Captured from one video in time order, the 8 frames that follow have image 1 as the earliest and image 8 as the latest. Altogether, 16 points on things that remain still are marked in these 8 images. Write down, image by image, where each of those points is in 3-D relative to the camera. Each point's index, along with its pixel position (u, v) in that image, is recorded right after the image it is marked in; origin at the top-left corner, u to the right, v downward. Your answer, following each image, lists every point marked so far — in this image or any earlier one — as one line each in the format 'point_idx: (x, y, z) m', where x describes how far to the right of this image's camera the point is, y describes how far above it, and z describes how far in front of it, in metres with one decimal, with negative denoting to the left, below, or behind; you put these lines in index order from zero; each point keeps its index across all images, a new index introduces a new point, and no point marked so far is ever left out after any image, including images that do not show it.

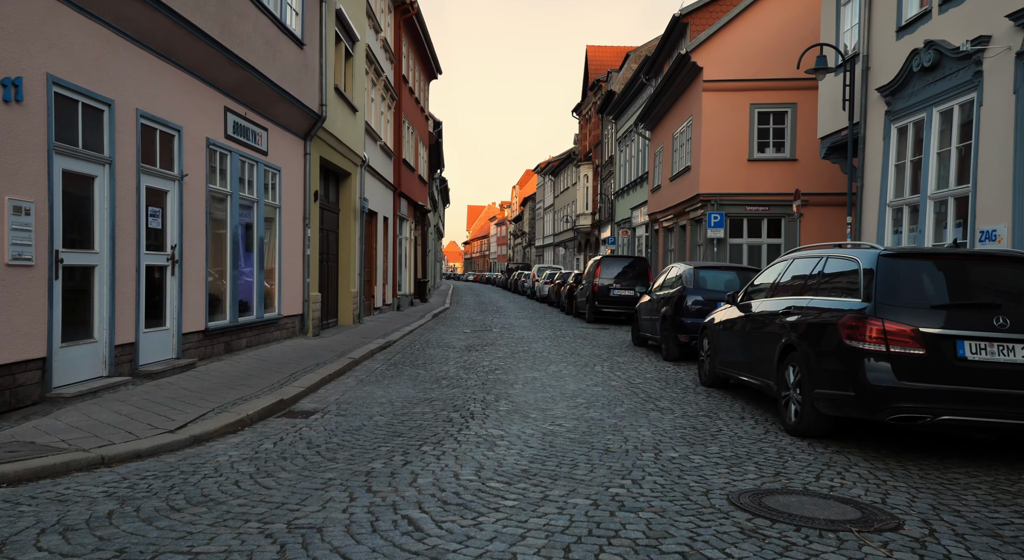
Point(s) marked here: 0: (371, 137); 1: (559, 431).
0: (-4.0, +4.1, +19.7) m
1: (+0.4, -1.3, +6.0) m
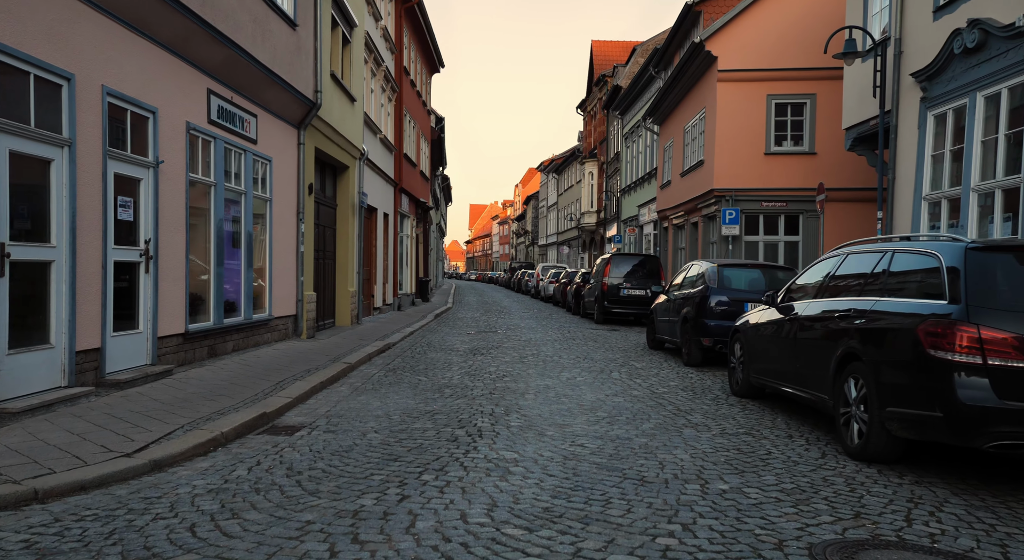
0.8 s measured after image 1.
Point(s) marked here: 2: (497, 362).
0: (-3.9, +4.1, +18.9) m
1: (+0.5, -1.3, +5.2) m
2: (-0.2, -1.3, +10.6) m
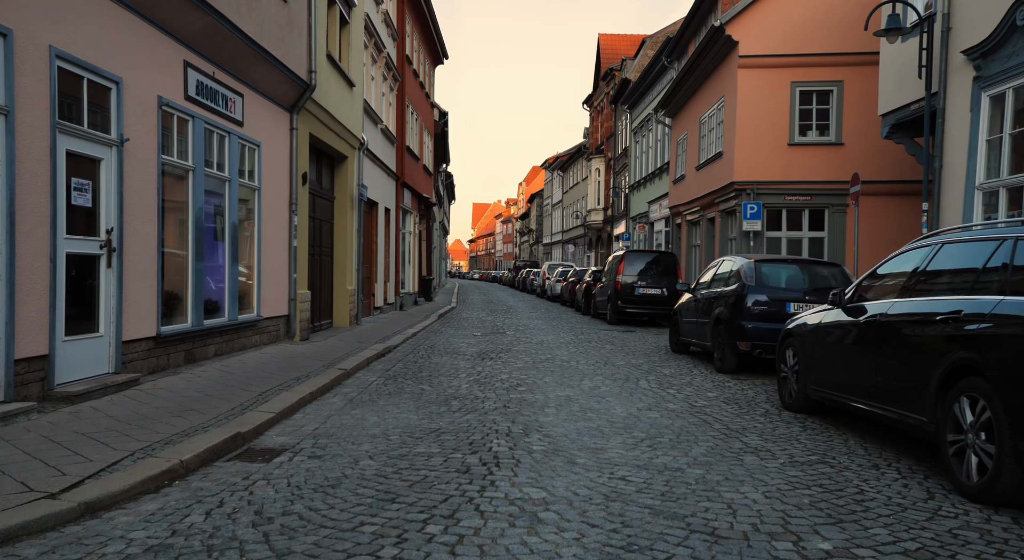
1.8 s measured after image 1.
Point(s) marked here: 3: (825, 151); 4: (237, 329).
0: (-3.7, +4.2, +17.9) m
1: (+0.7, -1.3, +4.1) m
2: (0.0, -1.2, +9.6) m
3: (+8.1, +3.4, +17.9) m
4: (-3.9, -0.7, +9.7) m
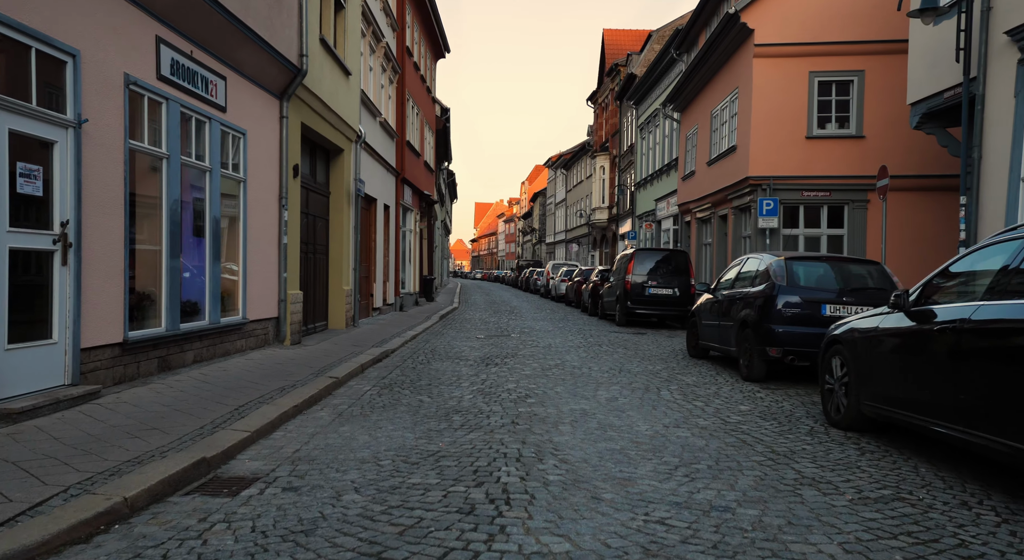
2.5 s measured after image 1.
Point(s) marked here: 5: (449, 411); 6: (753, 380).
0: (-3.5, +4.2, +17.1) m
1: (+0.8, -1.3, +3.3) m
2: (0.0, -1.2, +8.8) m
3: (+8.3, +3.4, +17.0) m
4: (-3.8, -0.7, +8.9) m
5: (-0.6, -1.3, +6.7) m
6: (+3.0, -1.2, +8.5) m
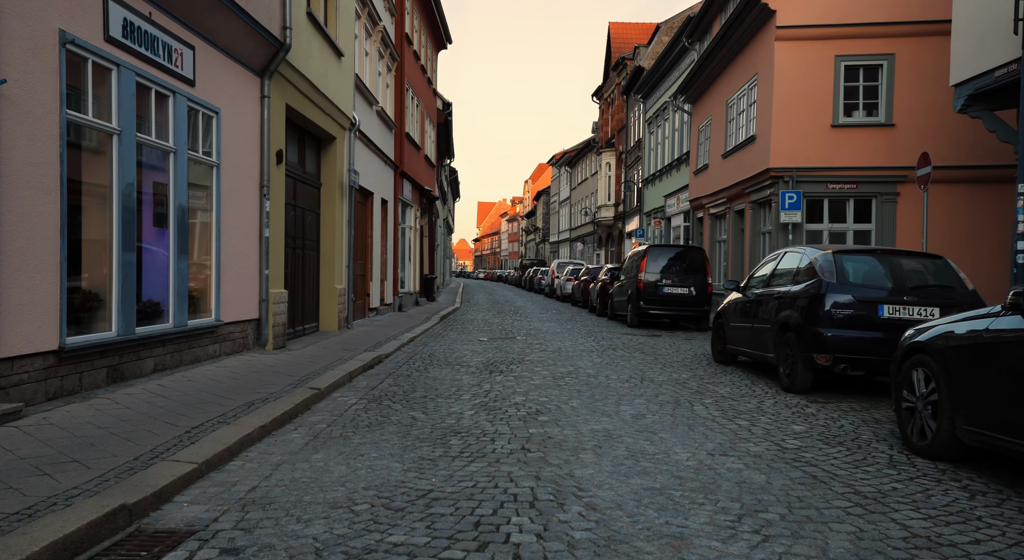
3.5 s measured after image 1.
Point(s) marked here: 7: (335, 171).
0: (-3.4, +4.2, +16.0) m
1: (+0.8, -1.2, +2.3) m
2: (+0.1, -1.2, +7.7) m
3: (+8.4, +3.4, +15.9) m
4: (-3.7, -0.7, +7.8) m
5: (-0.5, -1.2, +5.6) m
6: (+3.1, -1.2, +7.5) m
7: (-3.6, +2.2, +13.8) m
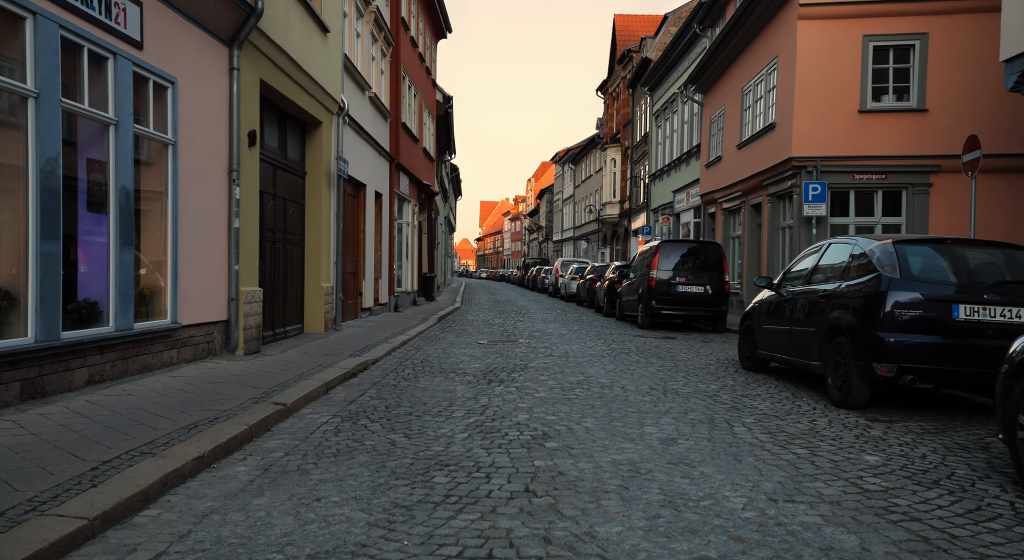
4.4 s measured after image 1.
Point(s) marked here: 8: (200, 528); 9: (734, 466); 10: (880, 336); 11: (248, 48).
0: (-3.4, +4.3, +14.9) m
1: (+0.8, -1.2, +1.1) m
2: (+0.1, -1.1, +6.6) m
3: (+8.4, +3.5, +14.8) m
4: (-3.7, -0.6, +6.7) m
5: (-0.5, -1.2, +4.5) m
6: (+3.1, -1.2, +6.3) m
7: (-3.5, +2.2, +12.6) m
8: (-1.5, -1.2, +3.4) m
9: (+1.4, -1.2, +4.3) m
10: (+3.2, -0.5, +5.9) m
11: (-3.4, +3.0, +8.9) m
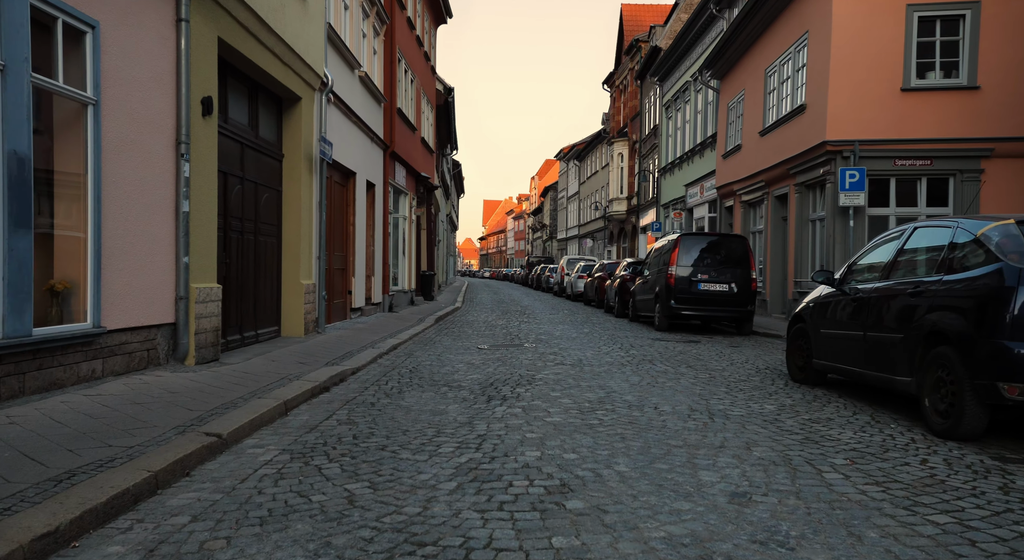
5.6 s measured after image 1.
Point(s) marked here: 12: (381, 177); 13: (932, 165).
0: (-3.3, +4.3, +13.4) m
1: (+0.8, -1.1, -0.4) m
2: (+0.2, -1.1, +5.1) m
3: (+8.5, +3.5, +13.3) m
4: (-3.7, -0.6, +5.3) m
5: (-0.5, -1.1, +3.0) m
6: (+3.1, -1.1, +4.8) m
7: (-3.5, +2.3, +11.2) m
8: (-1.5, -1.2, +1.9) m
9: (+1.4, -1.1, +2.9) m
10: (+3.2, -0.4, +4.5) m
11: (-3.4, +3.1, +7.4) m
12: (-3.4, +2.7, +17.8) m
13: (+8.2, +2.2, +13.3) m
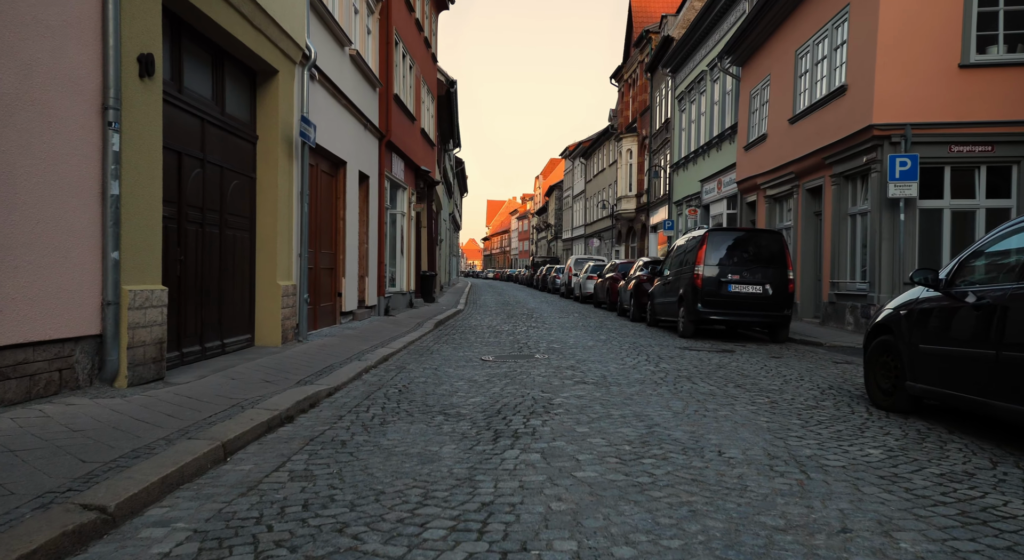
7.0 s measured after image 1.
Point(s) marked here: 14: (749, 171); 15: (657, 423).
0: (-3.2, +4.3, +12.0) m
1: (+0.9, -1.1, -1.9) m
2: (+0.3, -1.1, +3.6) m
3: (+8.6, +3.5, +11.7) m
4: (-3.6, -0.6, +3.8) m
5: (-0.4, -1.1, +1.5) m
6: (+3.2, -1.1, +3.3) m
7: (-3.3, +2.3, +9.7) m
8: (-1.4, -1.2, +0.5) m
9: (+1.5, -1.1, +1.4) m
10: (+3.3, -0.4, +3.0) m
11: (-3.3, +3.1, +6.0) m
12: (-3.2, +2.7, +16.4) m
13: (+8.3, +2.2, +11.8) m
14: (+6.8, +3.1, +19.7) m
15: (+1.1, -1.1, +5.2) m
